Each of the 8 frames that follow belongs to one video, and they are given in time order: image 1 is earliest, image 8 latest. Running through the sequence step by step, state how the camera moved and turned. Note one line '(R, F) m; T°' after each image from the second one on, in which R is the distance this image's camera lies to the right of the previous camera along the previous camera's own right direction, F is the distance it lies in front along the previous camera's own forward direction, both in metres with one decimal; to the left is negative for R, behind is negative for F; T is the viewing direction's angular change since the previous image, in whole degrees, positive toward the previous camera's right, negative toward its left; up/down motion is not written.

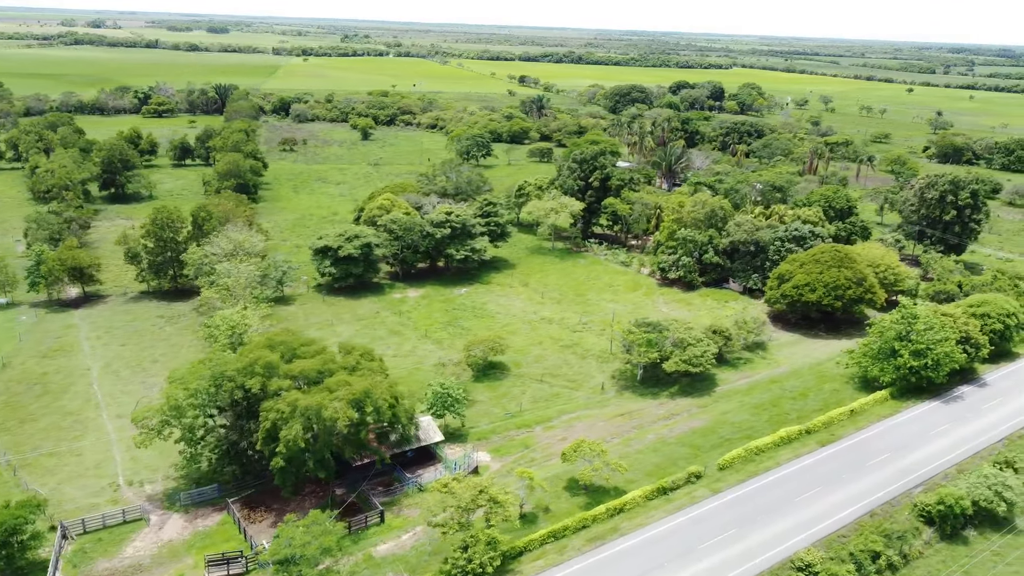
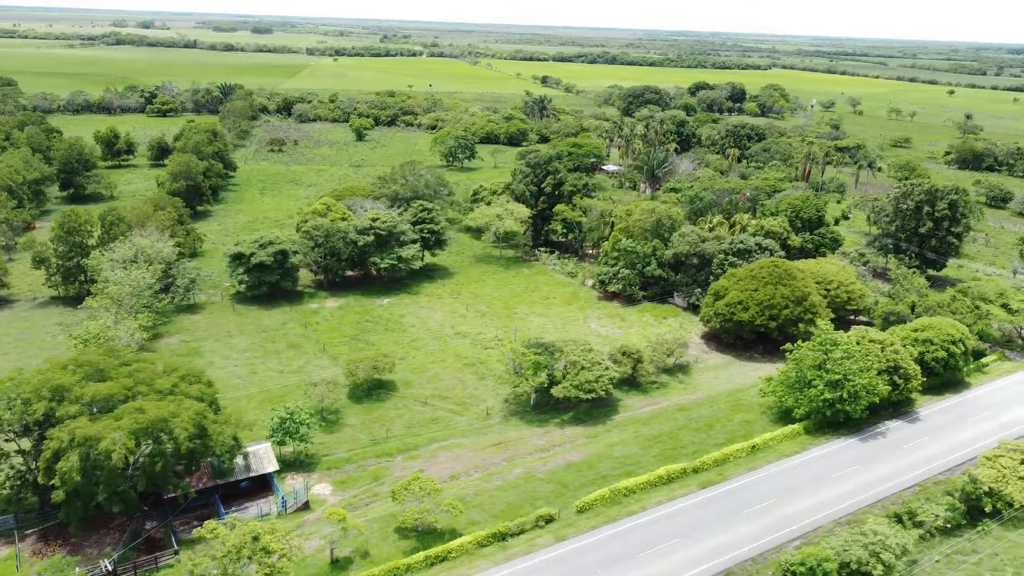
(+7.9, +3.3) m; -3°
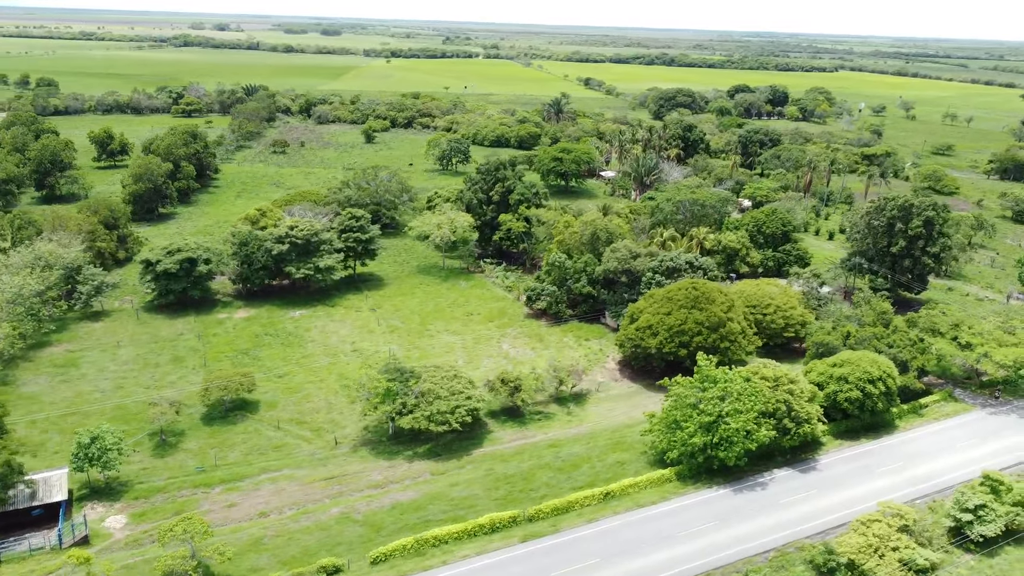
(+9.5, +3.5) m; -5°
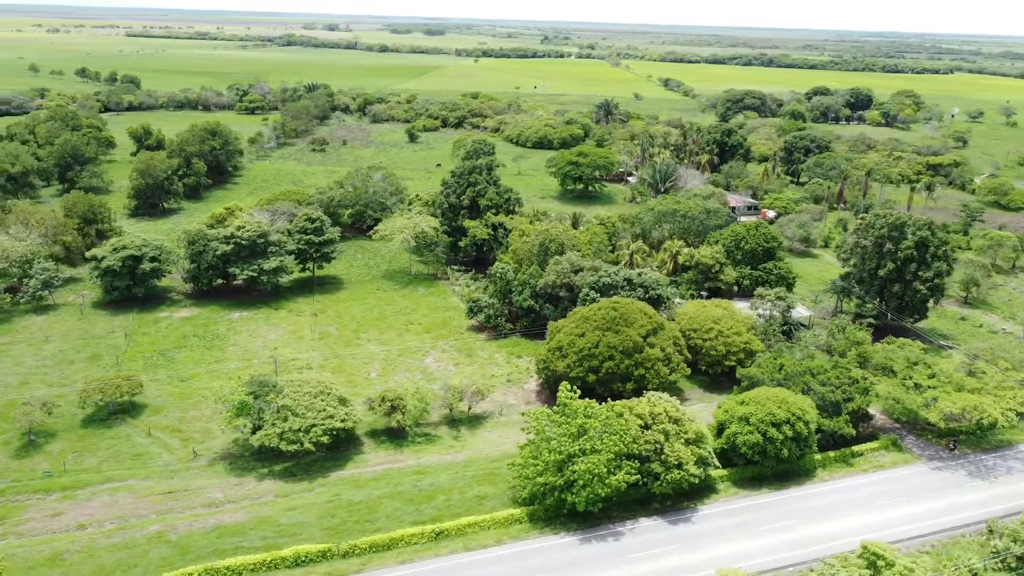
(+9.7, +3.2) m; -7°
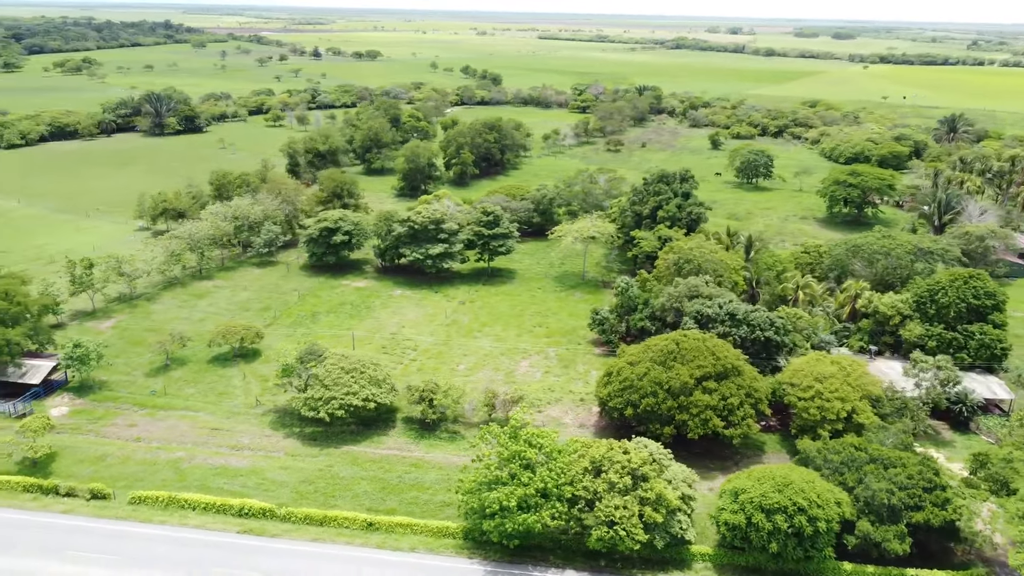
(+13.9, +4.7) m; -26°
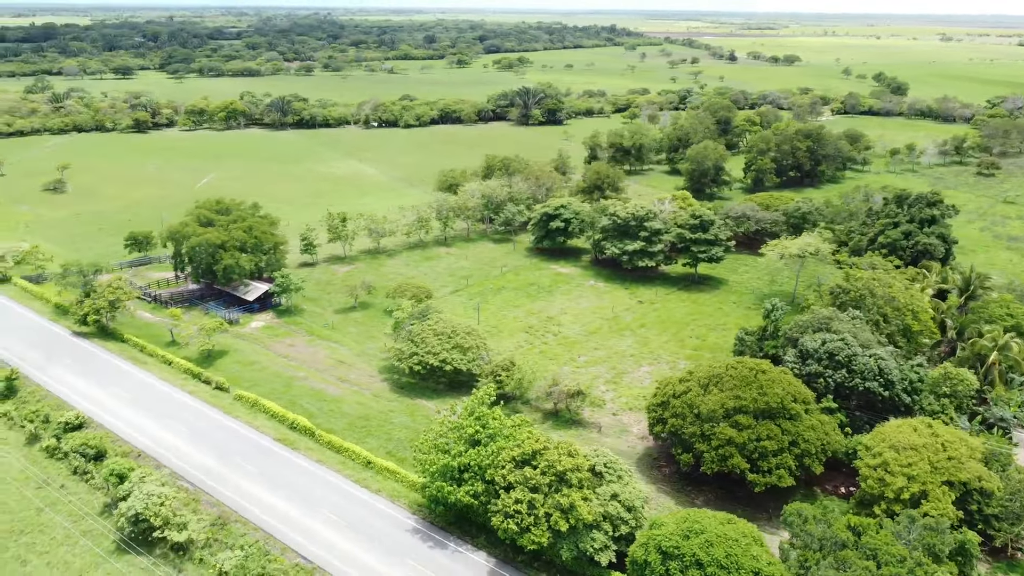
(+14.8, +3.4) m; -29°
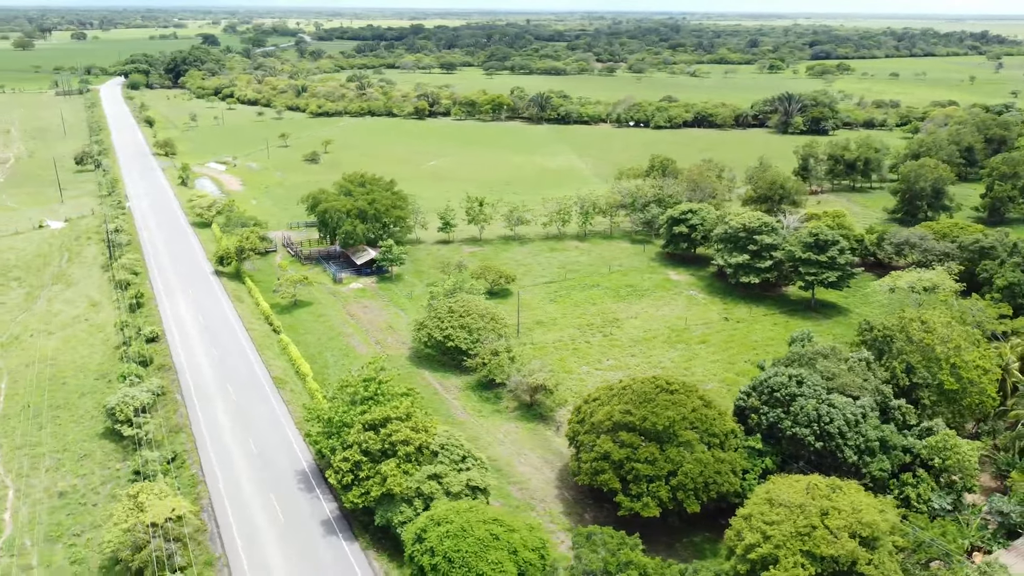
(+15.2, +2.8) m; -23°
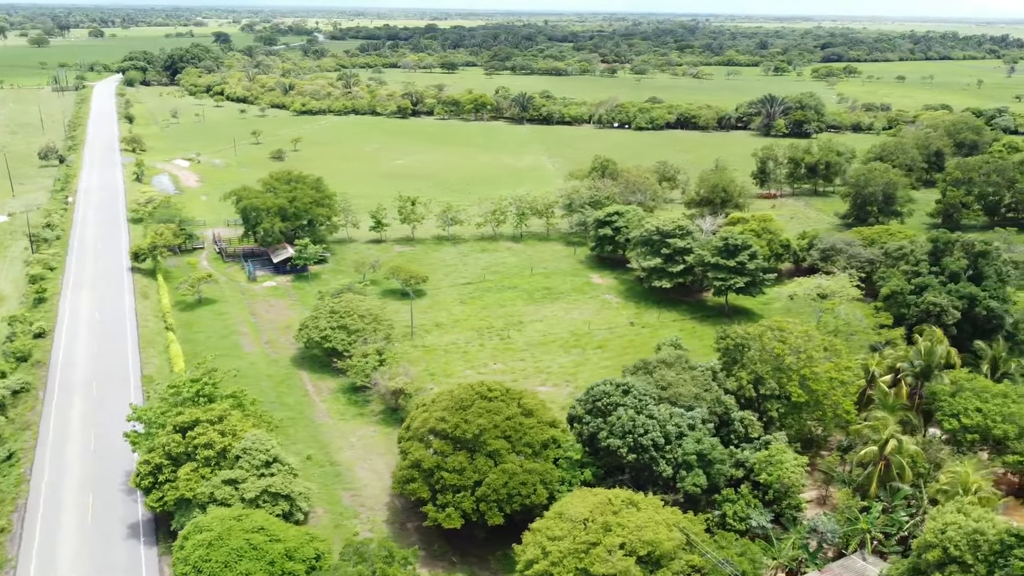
(+7.1, +1.0) m; -2°
